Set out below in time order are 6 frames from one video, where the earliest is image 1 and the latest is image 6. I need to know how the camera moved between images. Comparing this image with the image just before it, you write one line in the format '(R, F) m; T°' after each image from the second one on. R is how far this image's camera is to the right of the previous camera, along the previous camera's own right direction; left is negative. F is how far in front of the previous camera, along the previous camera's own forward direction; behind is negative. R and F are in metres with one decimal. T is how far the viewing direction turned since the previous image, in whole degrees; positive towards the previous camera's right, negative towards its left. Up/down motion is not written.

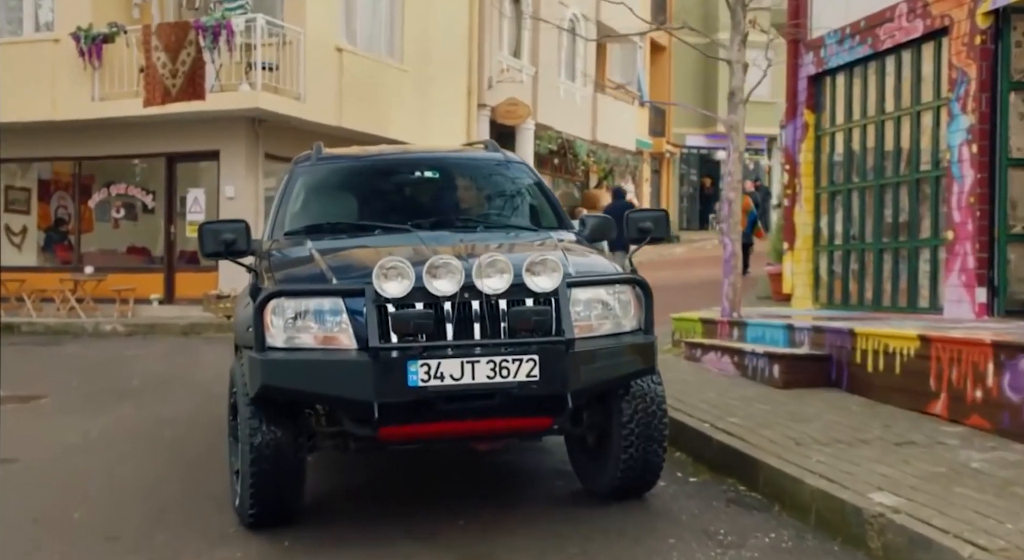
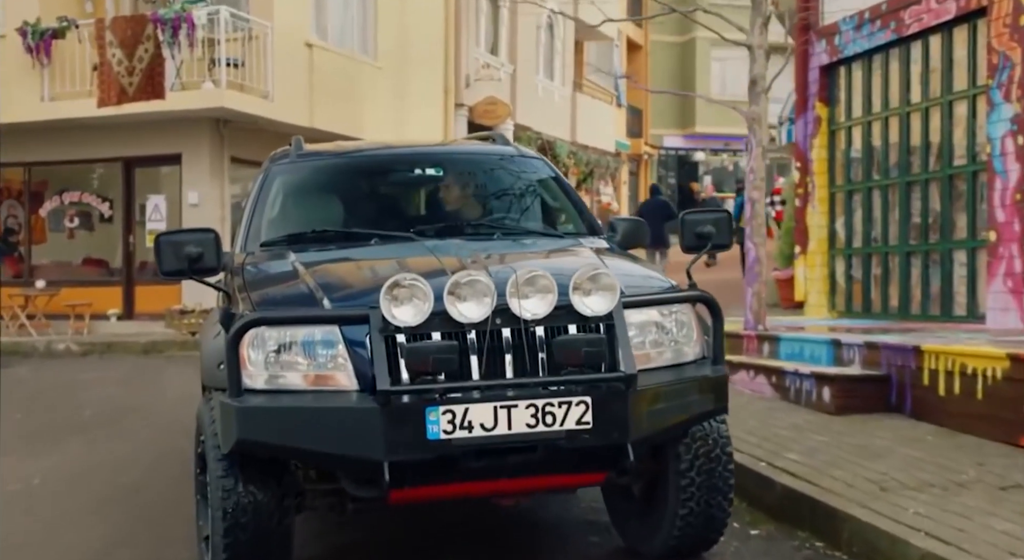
(-0.3, +1.3) m; +1°
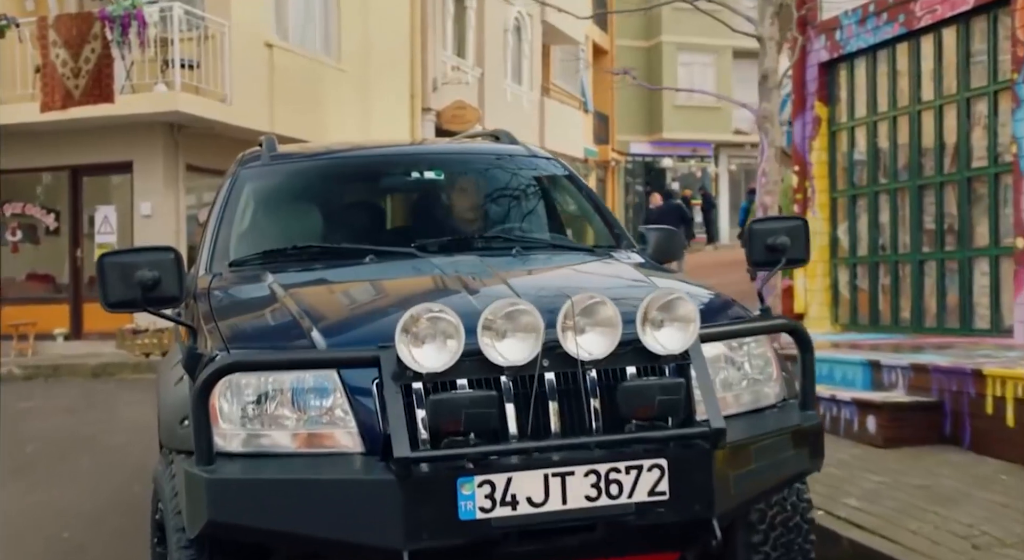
(-0.3, +1.1) m; +2°
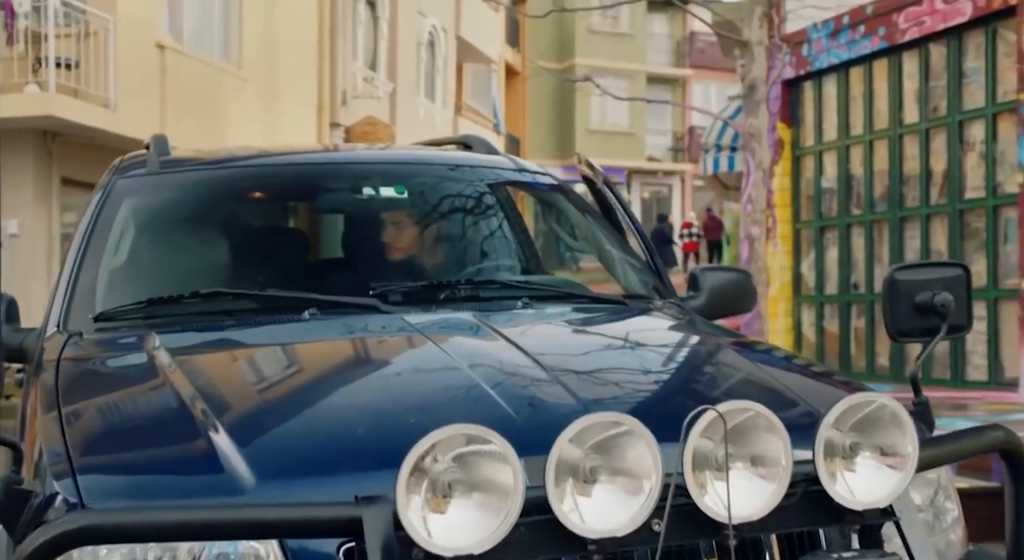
(-0.3, +1.7) m; +4°
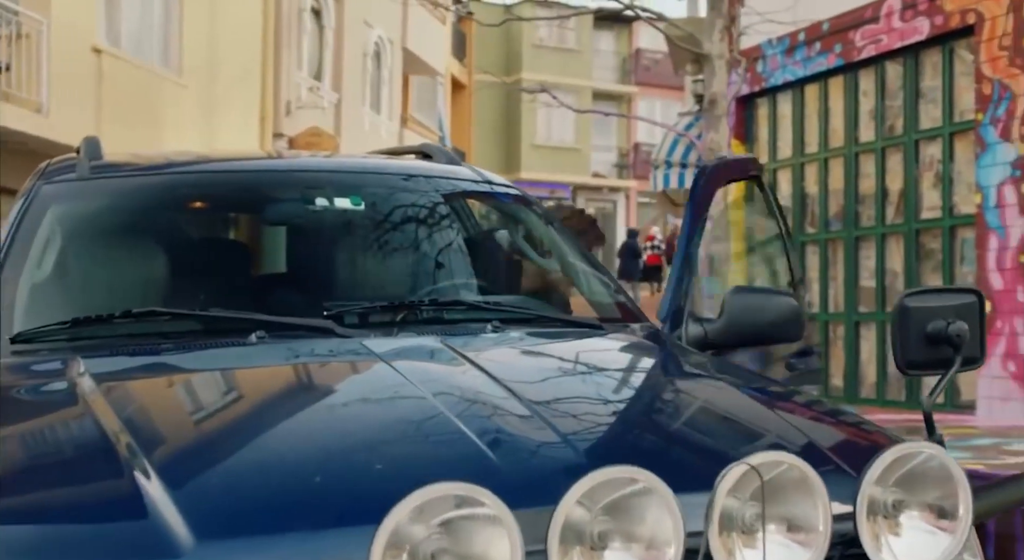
(-0.1, +0.3) m; +2°
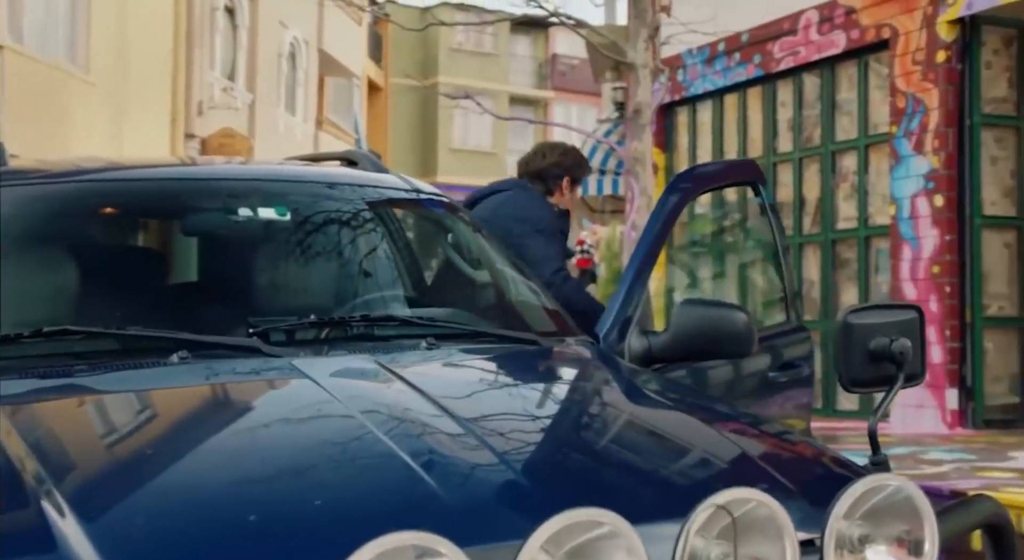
(-0.1, +0.1) m; +4°
